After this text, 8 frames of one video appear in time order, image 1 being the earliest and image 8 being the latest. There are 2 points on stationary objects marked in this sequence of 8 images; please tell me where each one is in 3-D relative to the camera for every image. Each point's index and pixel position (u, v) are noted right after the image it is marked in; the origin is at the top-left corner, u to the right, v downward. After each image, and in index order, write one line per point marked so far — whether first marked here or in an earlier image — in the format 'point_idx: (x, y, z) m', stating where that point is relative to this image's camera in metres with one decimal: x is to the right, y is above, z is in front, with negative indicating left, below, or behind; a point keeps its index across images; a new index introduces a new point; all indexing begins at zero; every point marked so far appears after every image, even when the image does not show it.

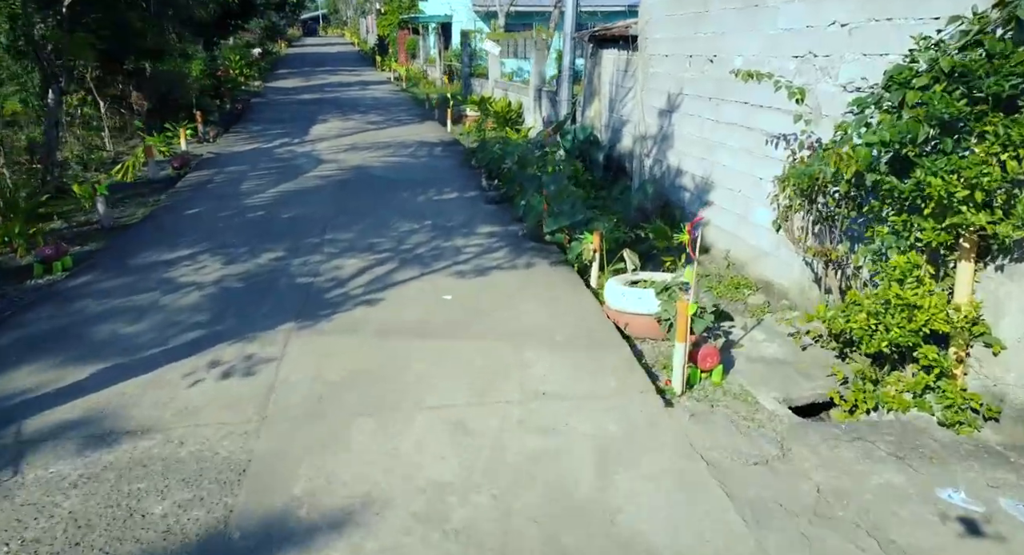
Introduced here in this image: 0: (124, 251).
0: (-3.0, +0.2, +5.8) m
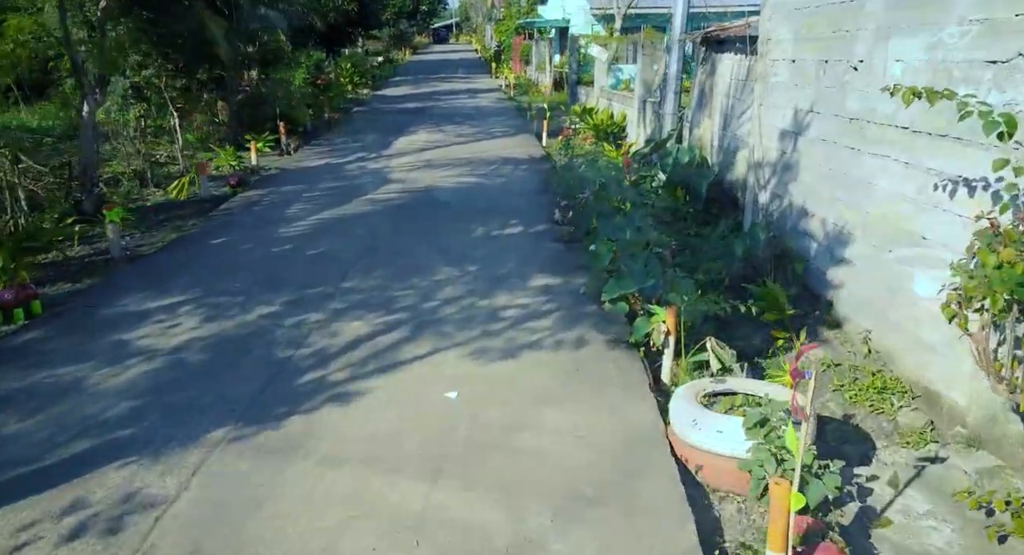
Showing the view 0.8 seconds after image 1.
0: (-2.6, -0.1, +4.9) m
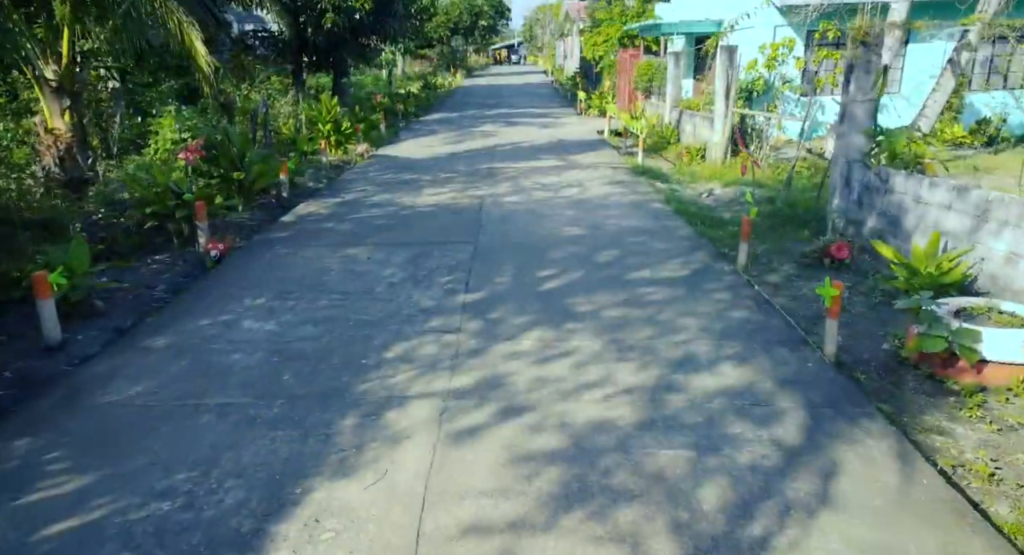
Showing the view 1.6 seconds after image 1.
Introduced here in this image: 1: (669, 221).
0: (-2.5, -0.5, +4.0) m
1: (+1.6, +0.6, +7.8) m
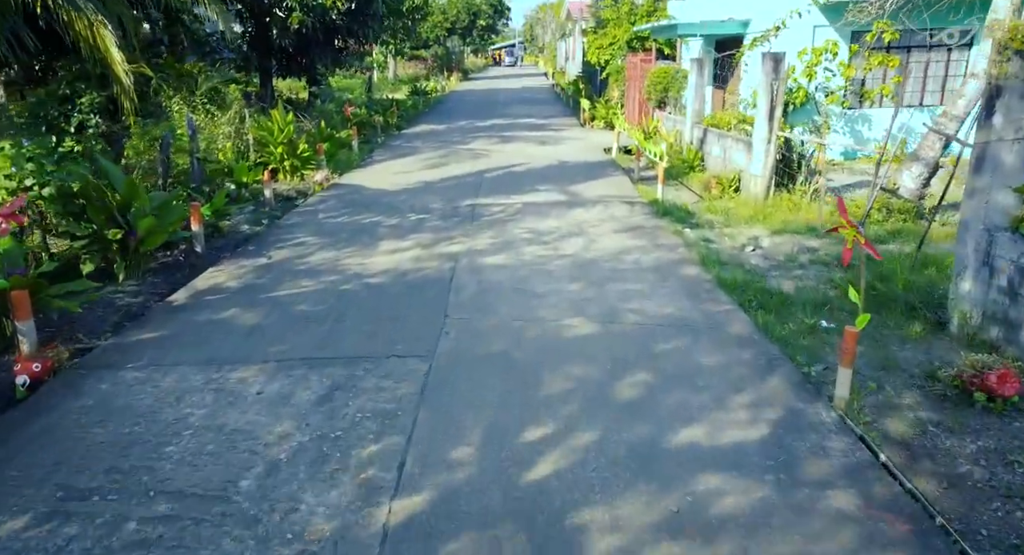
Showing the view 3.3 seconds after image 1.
0: (-2.7, -1.2, +1.8) m
1: (+1.4, -0.2, +5.5) m
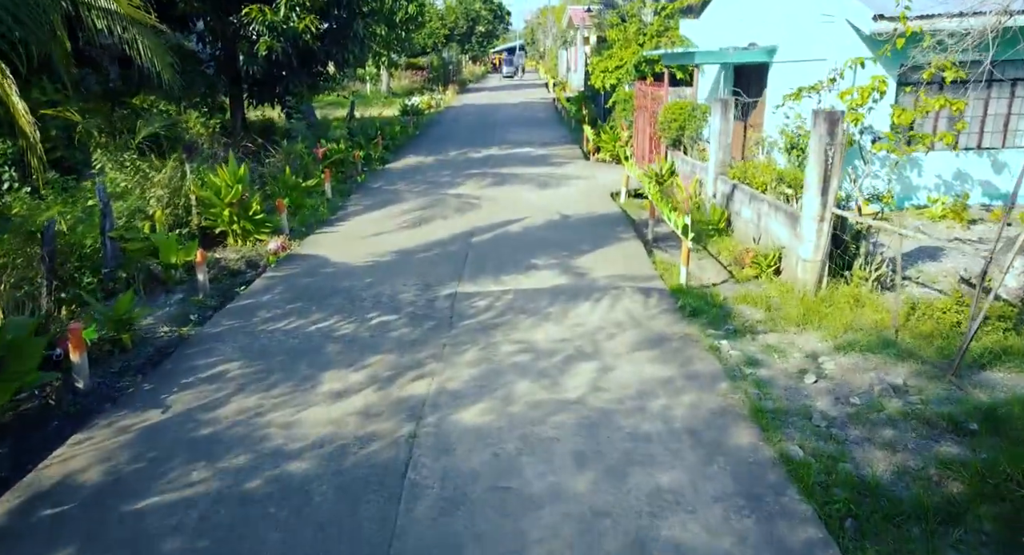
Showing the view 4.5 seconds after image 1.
0: (-2.8, -2.2, 0.0) m
1: (+1.3, -1.2, +3.7) m
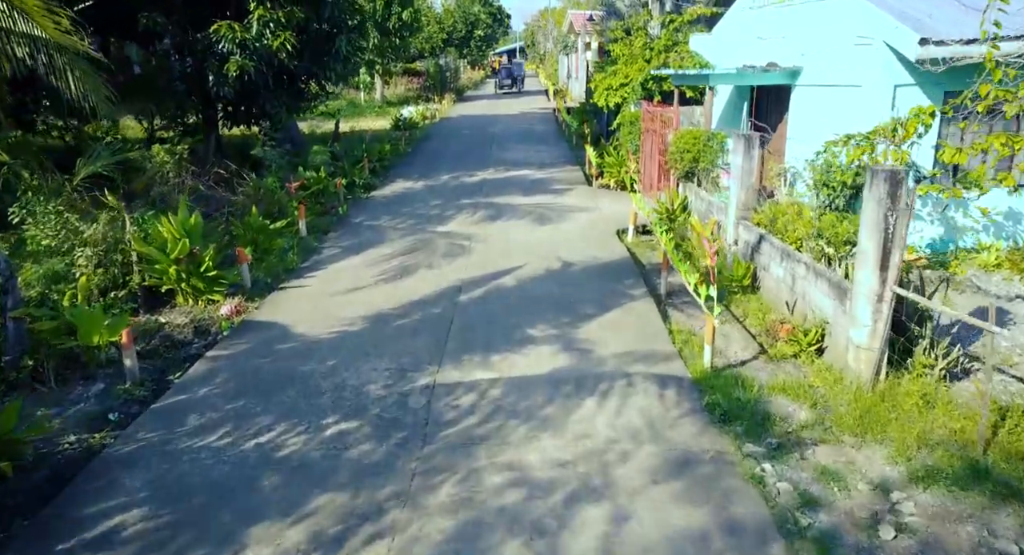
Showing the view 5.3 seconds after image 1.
0: (-2.8, -2.9, -1.3) m
1: (+1.3, -1.9, +2.4) m
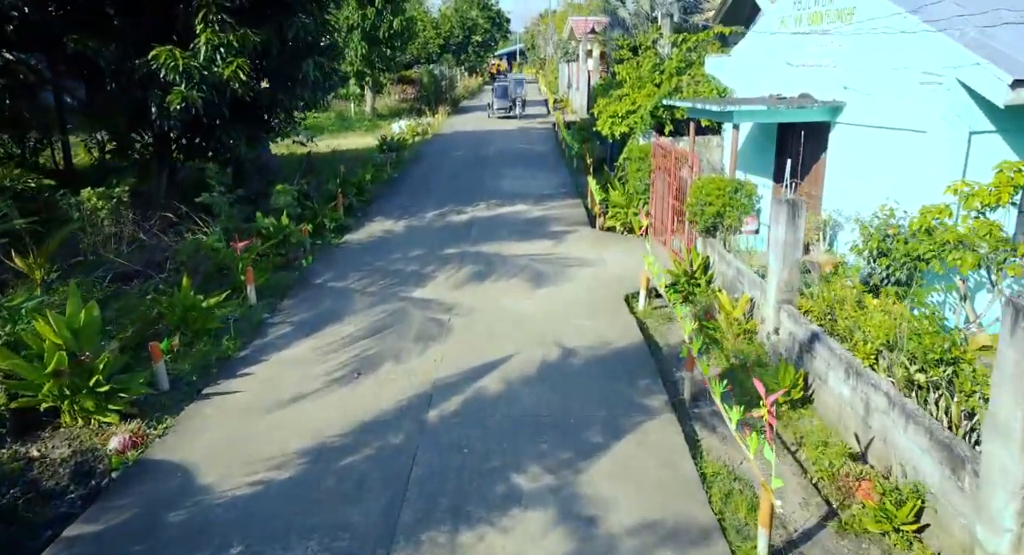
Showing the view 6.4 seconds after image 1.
0: (-3.0, -3.8, -3.2) m
1: (+1.1, -2.8, +0.5) m
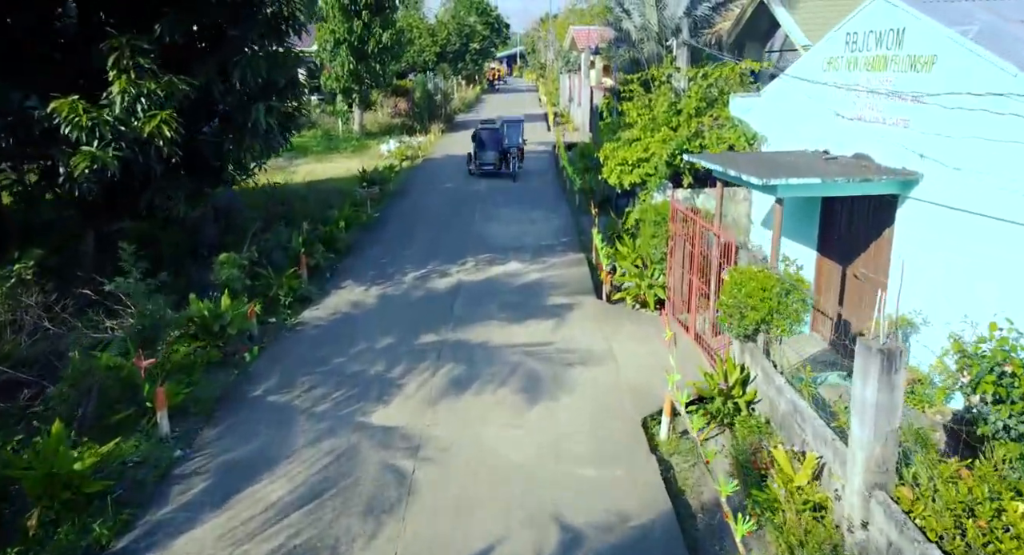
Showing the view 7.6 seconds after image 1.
0: (-3.1, -5.0, -5.4) m
1: (+1.0, -4.0, -1.7) m
